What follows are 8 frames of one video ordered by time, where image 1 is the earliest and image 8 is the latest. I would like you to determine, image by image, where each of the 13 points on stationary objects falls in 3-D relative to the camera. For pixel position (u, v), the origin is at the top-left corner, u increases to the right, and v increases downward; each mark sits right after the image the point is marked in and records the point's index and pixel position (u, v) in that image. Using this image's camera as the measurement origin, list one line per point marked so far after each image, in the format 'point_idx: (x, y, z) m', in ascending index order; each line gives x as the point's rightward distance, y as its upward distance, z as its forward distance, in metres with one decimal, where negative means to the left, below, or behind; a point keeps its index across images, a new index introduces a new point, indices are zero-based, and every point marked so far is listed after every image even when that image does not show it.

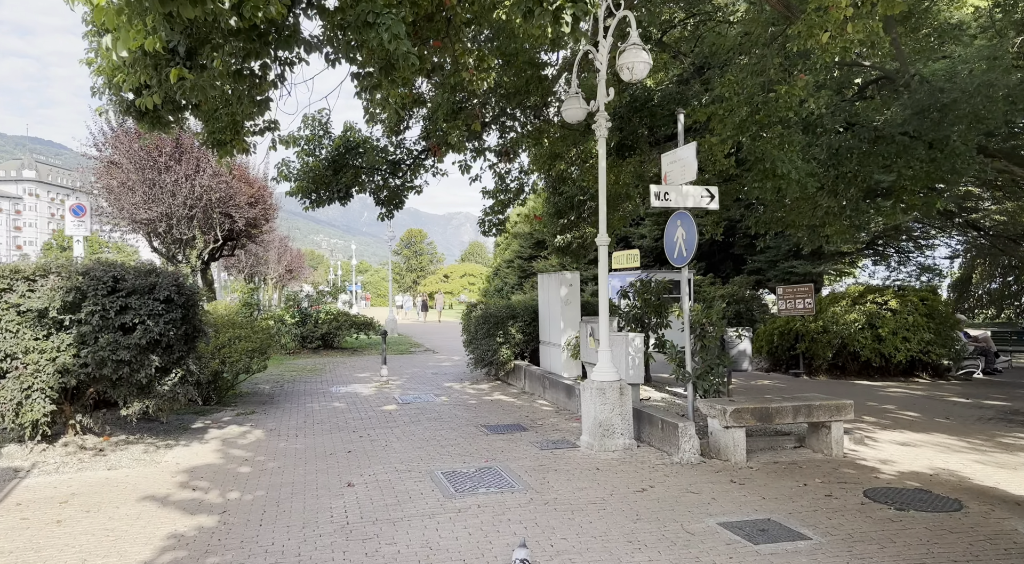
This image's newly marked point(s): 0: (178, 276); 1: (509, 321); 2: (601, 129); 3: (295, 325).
0: (-4.0, +0.1, +8.1) m
1: (0.0, -0.7, +11.9) m
2: (+0.9, +1.6, +7.0) m
3: (-6.0, -1.2, +18.8) m
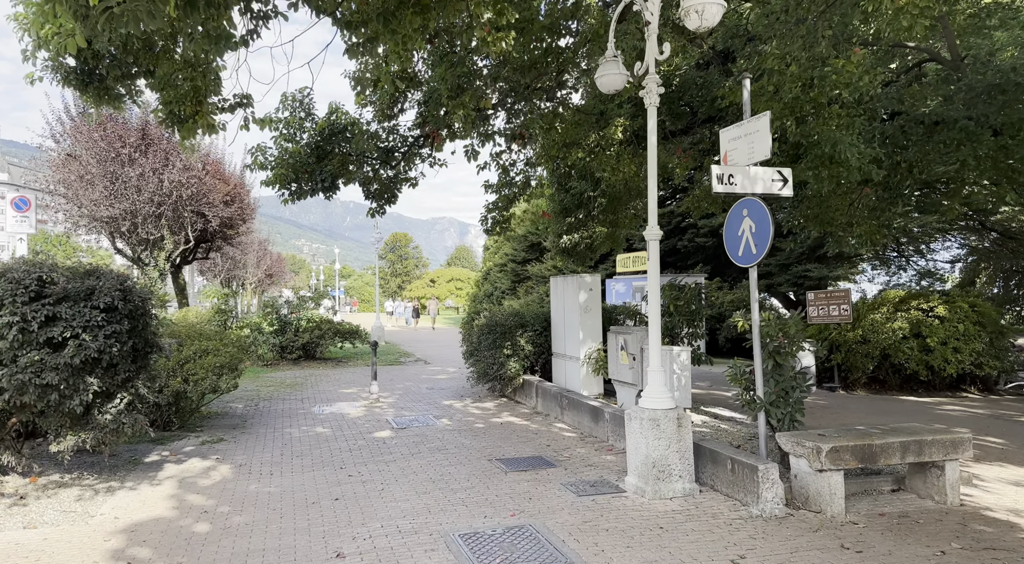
0: (-3.8, 0.0, +6.6) m
1: (+0.1, -0.7, +10.5) m
2: (+1.2, +1.6, +5.7) m
3: (-6.1, -1.3, +17.2) m
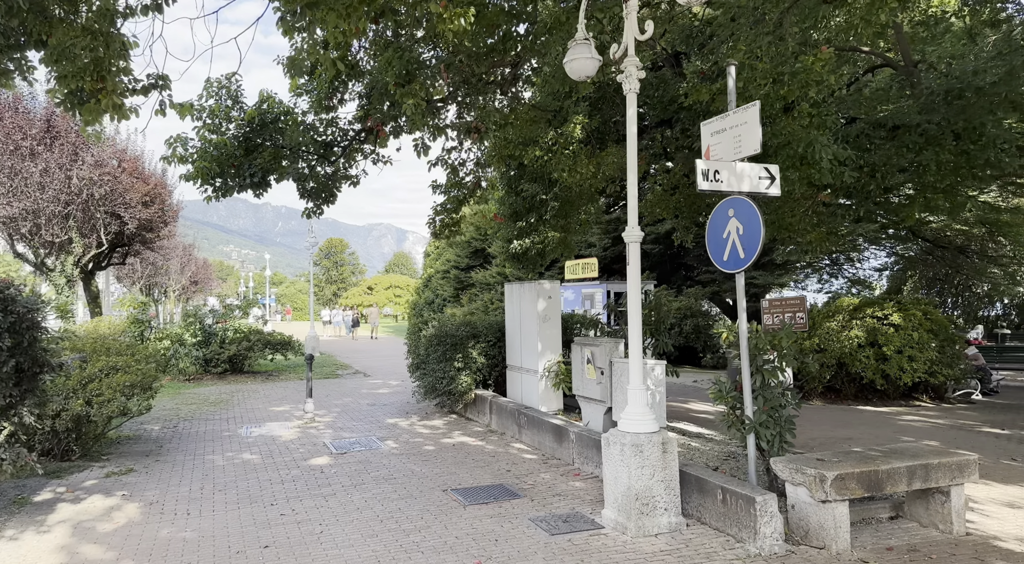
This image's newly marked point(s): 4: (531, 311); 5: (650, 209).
0: (-4.1, 0.0, +5.6) m
1: (-0.6, -0.9, +9.8) m
2: (+0.9, +1.5, +5.1) m
3: (-7.4, -1.5, +15.9) m
4: (+0.2, -0.4, +8.9) m
5: (+2.8, +1.5, +13.5) m
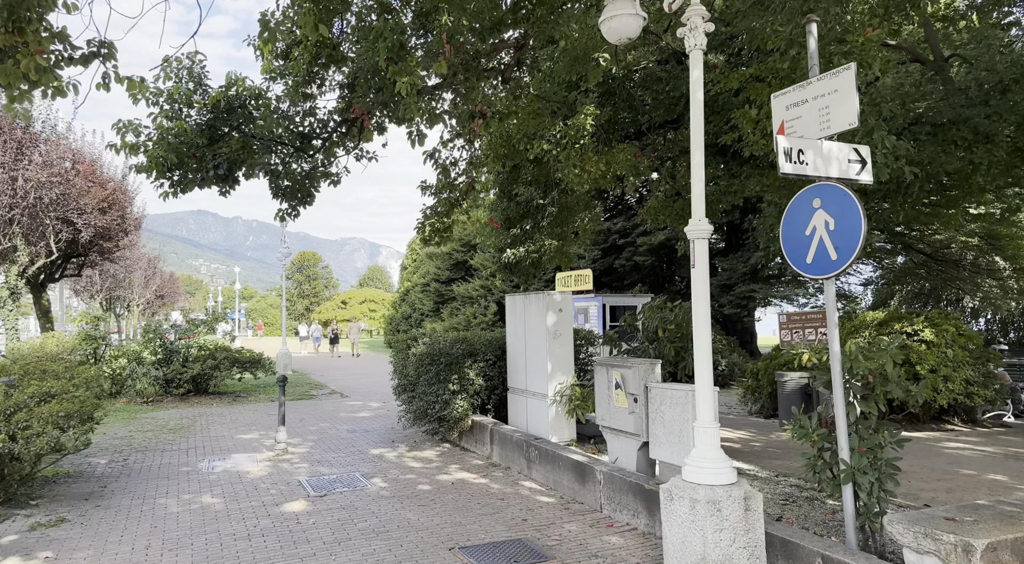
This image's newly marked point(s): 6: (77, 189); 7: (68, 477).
0: (-3.9, -0.1, +4.3) m
1: (-0.6, -1.0, +8.6) m
2: (+1.1, +1.5, +4.0) m
3: (-7.6, -1.8, +14.4) m
4: (+0.3, -0.5, +7.8) m
5: (+2.6, +1.2, +12.5) m
6: (-9.5, +2.0, +14.9) m
7: (-5.0, -2.2, +7.7) m
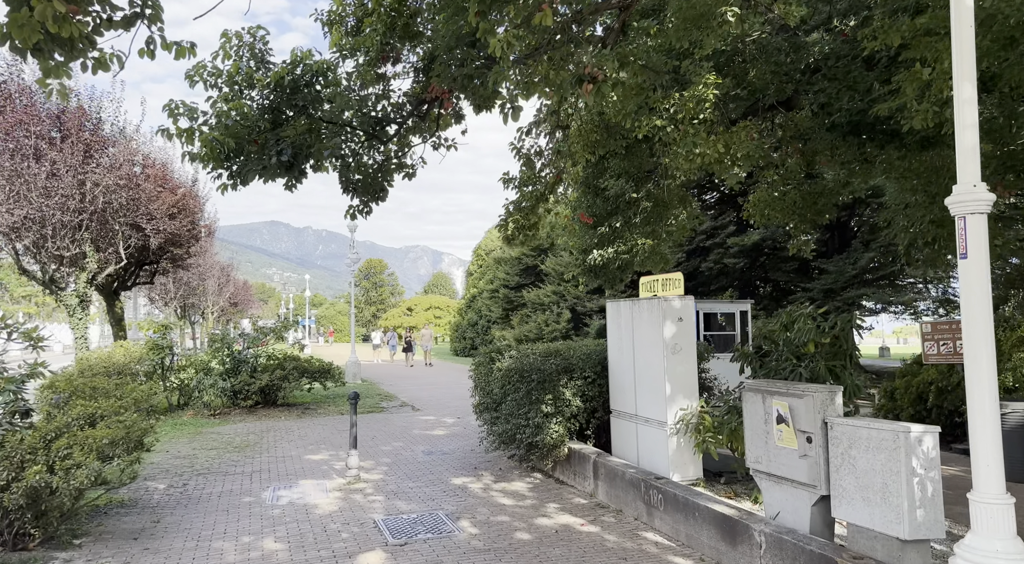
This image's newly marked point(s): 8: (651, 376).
0: (-3.2, -0.1, +3.4) m
1: (+0.5, -1.0, +7.4) m
2: (+1.8, +1.5, +2.7) m
3: (-5.9, -1.9, +13.8) m
4: (+1.4, -0.5, +6.5) m
5: (+4.1, +1.2, +11.0) m
6: (-7.8, +1.9, +14.5) m
7: (-4.0, -2.3, +6.9) m
8: (+1.3, -0.9, +6.5) m
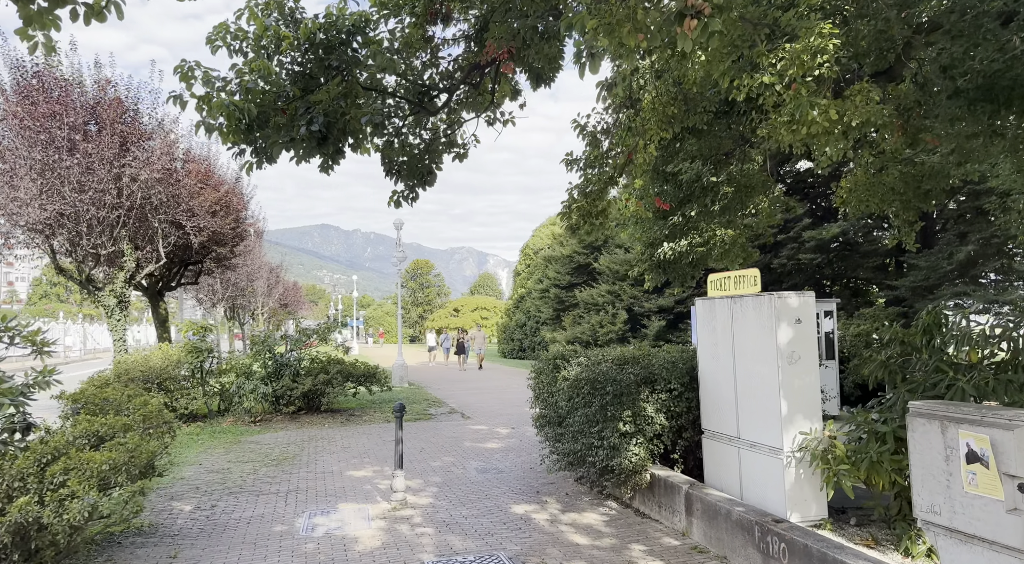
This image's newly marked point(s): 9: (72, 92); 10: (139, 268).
0: (-2.8, -0.1, +2.5) m
1: (+1.2, -1.0, +6.2) m
2: (+2.1, +1.5, +1.4) m
3: (-4.8, -1.9, +13.1) m
4: (+1.9, -0.5, +5.3) m
5: (+5.0, +1.2, +9.6) m
6: (-6.7, +1.9, +13.9) m
7: (-3.3, -2.2, +6.0) m
8: (+1.9, -0.8, +5.3) m
9: (-7.6, +3.3, +11.7) m
10: (-7.5, +0.3, +13.6) m
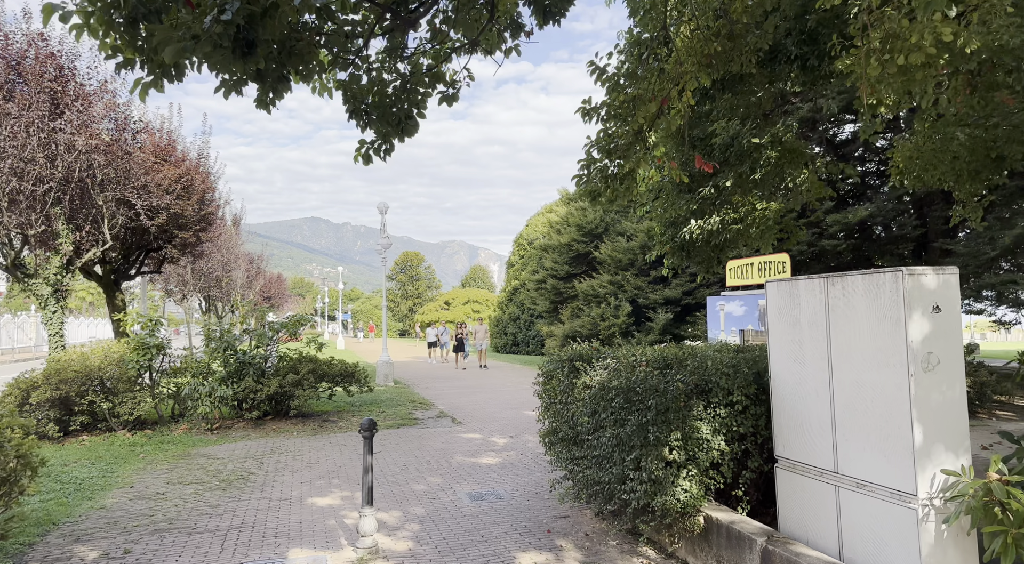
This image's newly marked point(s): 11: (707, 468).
0: (-2.7, +0.1, +0.8) m
1: (+1.2, -0.8, +4.6) m
2: (+2.2, +1.6, -0.2) m
3: (-4.8, -1.6, +11.4) m
4: (+2.0, -0.3, +3.7) m
5: (+5.0, +1.4, +8.0) m
6: (-6.7, +2.1, +12.1) m
7: (-3.3, -2.1, +4.3) m
8: (+2.0, -0.7, +3.7) m
9: (-7.6, +3.5, +9.9) m
10: (-7.5, +0.5, +11.9) m
11: (+1.3, -1.3, +4.6) m
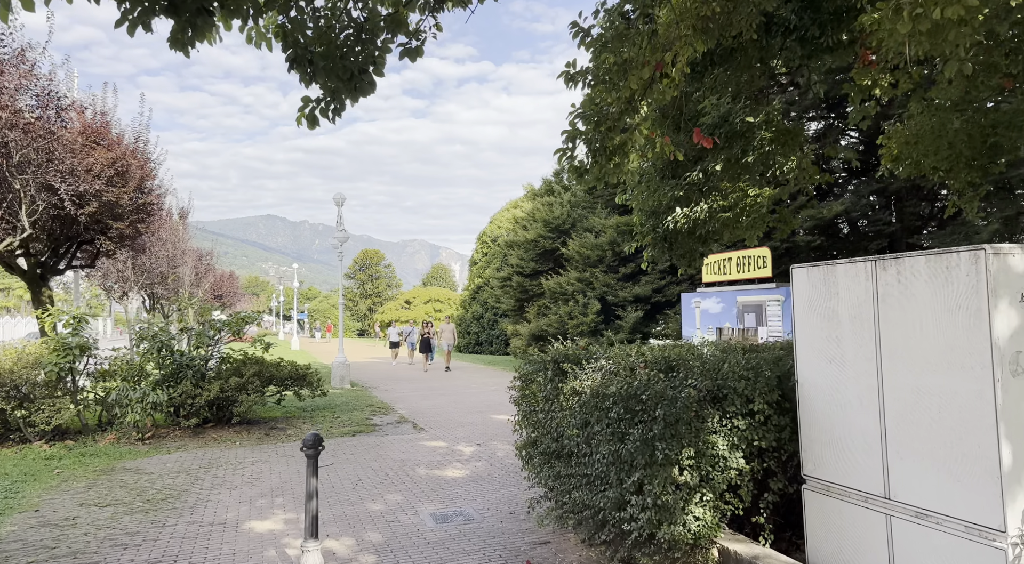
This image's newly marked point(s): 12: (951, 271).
0: (-2.6, +0.2, -0.2) m
1: (+1.1, -0.7, +3.8) m
2: (+2.4, +1.7, -0.9) m
3: (-5.3, -1.5, +10.2) m
4: (+1.9, -0.3, +2.9) m
5: (+4.7, +1.5, +7.4) m
6: (-7.3, +2.2, +10.9) m
7: (-3.4, -2.0, +3.3) m
8: (+1.9, -0.6, +3.0) m
9: (-8.0, +3.6, +8.6) m
10: (-8.1, +0.6, +10.6) m
11: (+1.2, -1.2, +3.8) m
12: (+1.9, +0.1, +2.9) m
